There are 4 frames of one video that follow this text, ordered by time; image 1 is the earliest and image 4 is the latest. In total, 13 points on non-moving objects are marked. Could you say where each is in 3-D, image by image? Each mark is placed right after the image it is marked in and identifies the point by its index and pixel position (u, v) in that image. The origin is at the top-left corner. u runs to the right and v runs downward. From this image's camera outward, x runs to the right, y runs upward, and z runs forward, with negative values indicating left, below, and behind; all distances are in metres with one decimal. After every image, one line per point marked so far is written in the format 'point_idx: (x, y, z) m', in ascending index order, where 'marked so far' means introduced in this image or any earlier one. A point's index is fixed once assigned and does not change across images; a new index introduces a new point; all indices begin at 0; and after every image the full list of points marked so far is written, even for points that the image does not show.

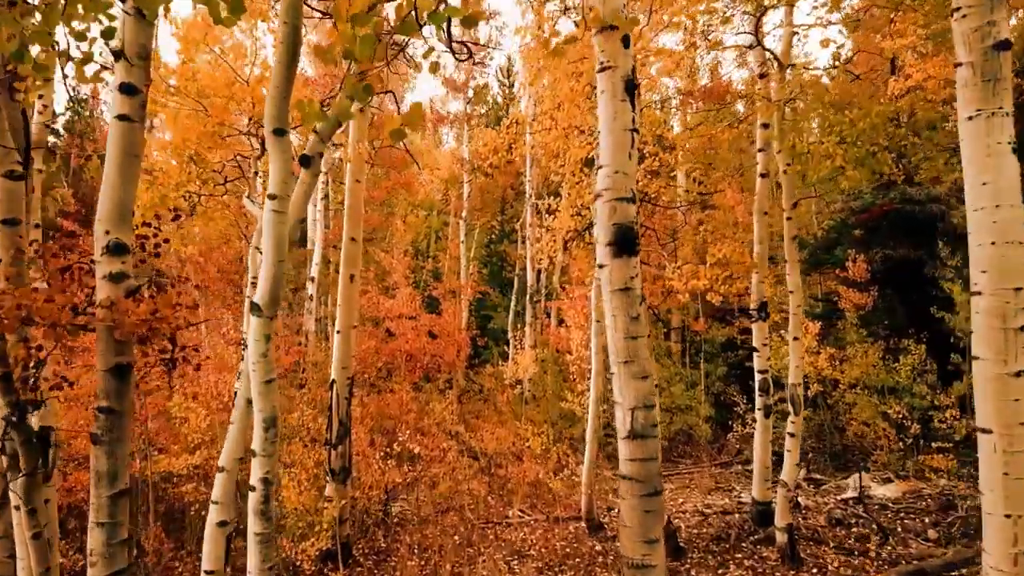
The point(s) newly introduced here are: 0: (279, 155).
0: (-0.9, +0.5, +3.2) m
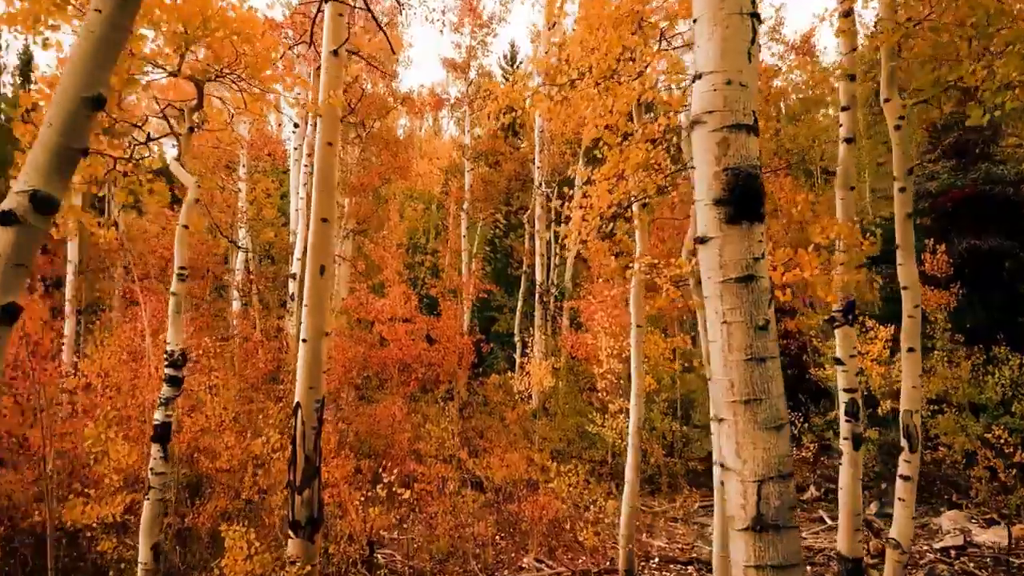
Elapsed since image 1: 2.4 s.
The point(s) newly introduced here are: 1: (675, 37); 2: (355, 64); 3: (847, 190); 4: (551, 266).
0: (-0.7, +0.6, +1.1) m
1: (+1.3, +2.1, +6.8) m
2: (-2.7, +3.8, +14.2) m
3: (+3.0, +0.9, +7.5) m
4: (+0.8, +0.5, +17.4) m
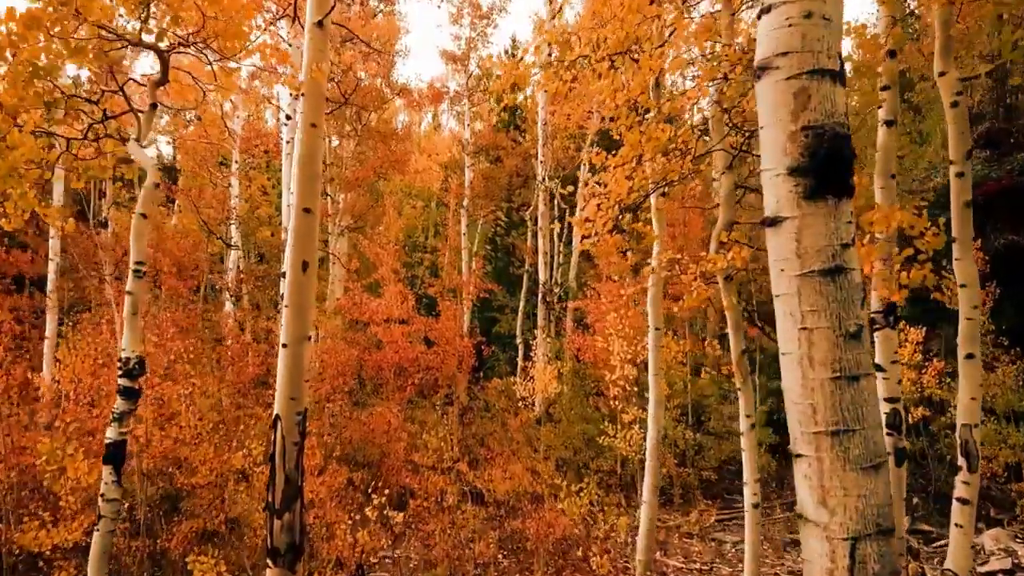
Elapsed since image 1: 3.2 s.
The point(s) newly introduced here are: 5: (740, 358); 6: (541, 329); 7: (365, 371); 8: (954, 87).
0: (-0.7, +0.6, +0.4) m
1: (+1.4, +2.1, +6.1) m
2: (-2.7, +3.9, +13.5) m
3: (+3.1, +0.9, +6.8) m
4: (+0.9, +0.5, +16.7) m
5: (+1.6, -0.5, +5.7) m
6: (+0.5, -0.6, +12.5) m
7: (-2.2, -1.2, +12.4) m
8: (+2.9, +1.3, +5.4) m
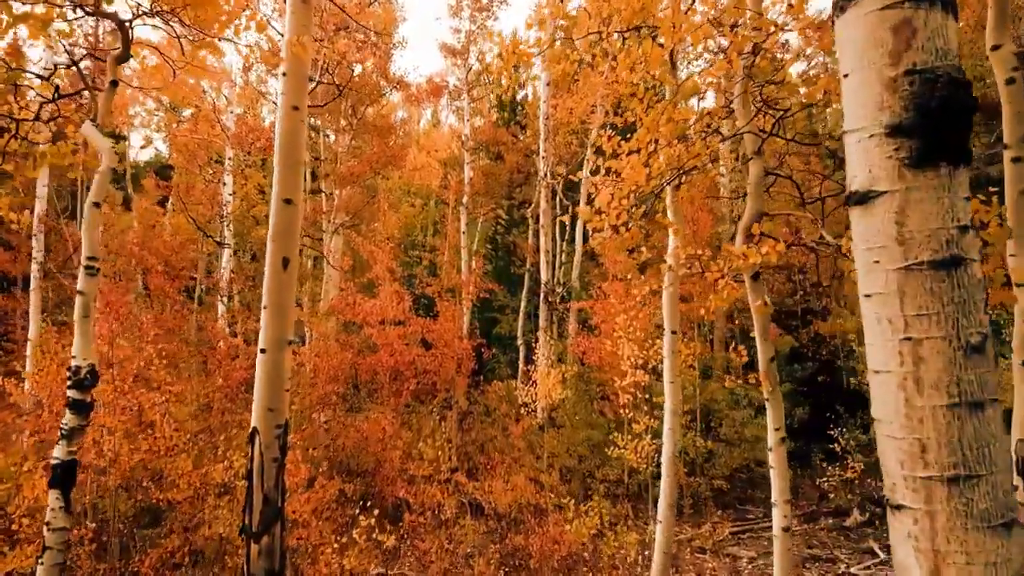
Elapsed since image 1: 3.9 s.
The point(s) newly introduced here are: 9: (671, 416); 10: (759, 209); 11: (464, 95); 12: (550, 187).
0: (-0.7, +0.6, -0.2) m
1: (+1.4, +2.1, +5.5) m
2: (-2.6, +3.9, +12.9) m
3: (+3.1, +0.9, +6.2) m
4: (+0.9, +0.5, +16.1) m
5: (+1.6, -0.5, +5.1) m
6: (+0.5, -0.6, +12.0) m
7: (-2.2, -1.2, +11.8) m
8: (+2.9, +1.3, +4.8) m
9: (+1.2, -0.9, +6.3) m
10: (+1.5, +0.5, +4.9) m
11: (-1.0, +4.0, +17.2) m
12: (+0.7, +1.9, +15.4) m
